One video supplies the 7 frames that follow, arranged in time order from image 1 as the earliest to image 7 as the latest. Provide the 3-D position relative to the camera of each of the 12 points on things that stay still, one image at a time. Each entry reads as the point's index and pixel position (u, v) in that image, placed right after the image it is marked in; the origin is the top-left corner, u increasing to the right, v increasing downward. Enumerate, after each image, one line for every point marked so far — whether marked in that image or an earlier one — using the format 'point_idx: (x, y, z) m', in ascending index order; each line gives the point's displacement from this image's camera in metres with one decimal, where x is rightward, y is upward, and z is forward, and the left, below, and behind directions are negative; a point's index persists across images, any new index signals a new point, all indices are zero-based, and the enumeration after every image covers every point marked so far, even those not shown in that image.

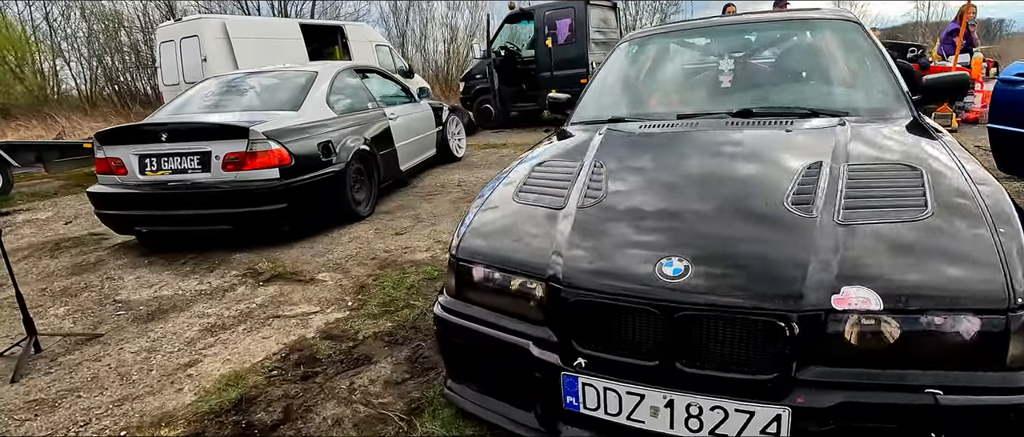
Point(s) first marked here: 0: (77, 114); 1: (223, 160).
0: (-13.3, +3.2, +16.2) m
1: (-2.4, +0.5, +4.4) m
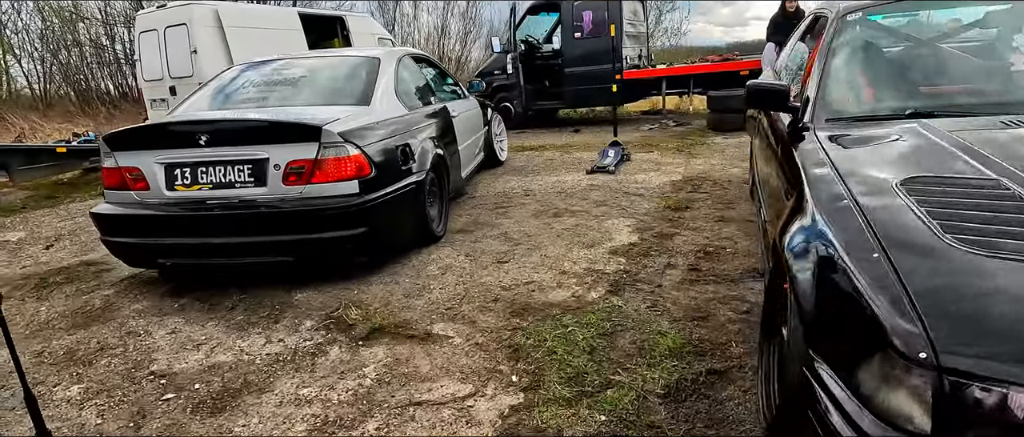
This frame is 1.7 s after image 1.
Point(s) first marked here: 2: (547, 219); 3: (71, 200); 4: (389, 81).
0: (-13.0, +2.8, +14.5) m
1: (-1.4, +0.3, +3.3) m
2: (+0.3, 0.0, +4.8) m
3: (-6.3, +0.3, +7.5) m
4: (-1.0, +1.2, +4.6) m
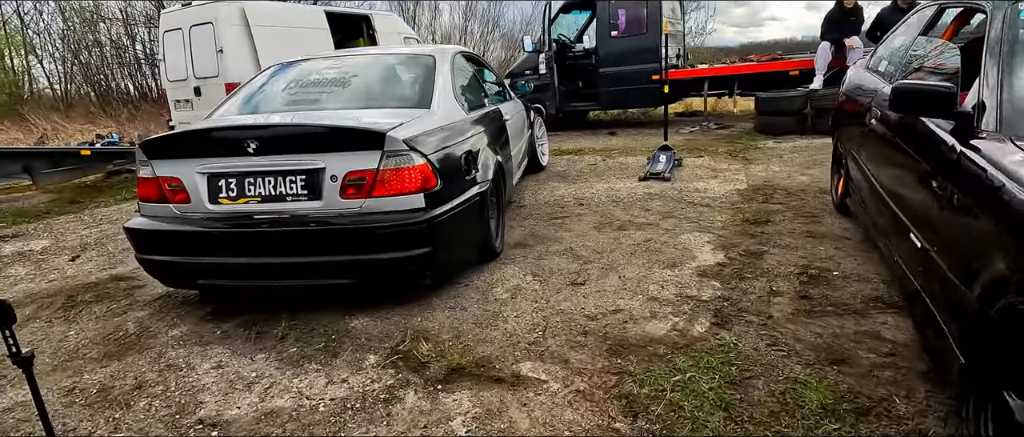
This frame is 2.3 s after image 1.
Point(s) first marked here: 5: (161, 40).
0: (-12.3, +2.8, +14.3) m
1: (-0.9, +0.2, +2.9) m
2: (+0.8, -0.1, +4.4) m
3: (-5.7, +0.2, +7.2) m
4: (-0.5, +1.1, +4.2) m
5: (-6.7, +3.4, +10.1) m
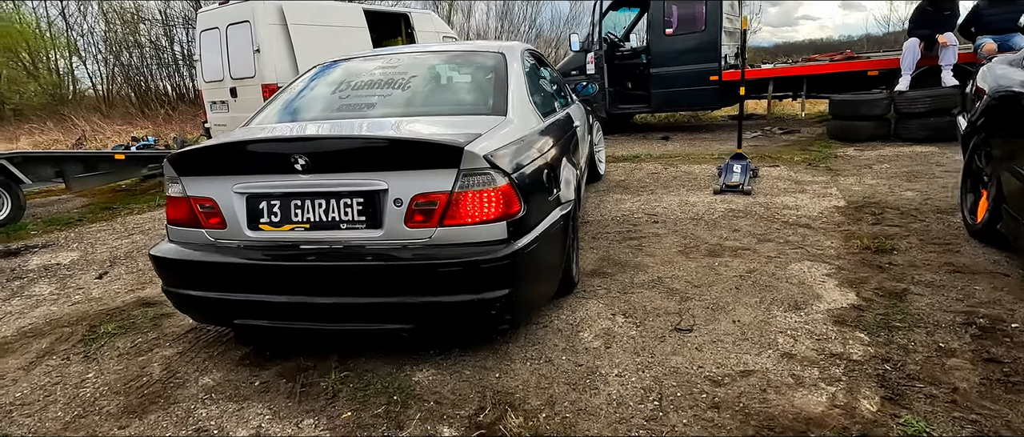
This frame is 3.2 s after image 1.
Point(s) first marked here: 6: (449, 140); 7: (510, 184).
0: (-11.2, +2.8, +14.3) m
1: (-0.5, +0.1, +2.4) m
2: (+1.4, -0.3, +3.8) m
3: (-5.0, +0.1, +6.9) m
4: (0.0, +0.9, +3.6) m
5: (-5.9, +3.3, +9.9) m
6: (-0.3, +0.4, +2.4) m
7: (0.0, +0.2, +2.5) m
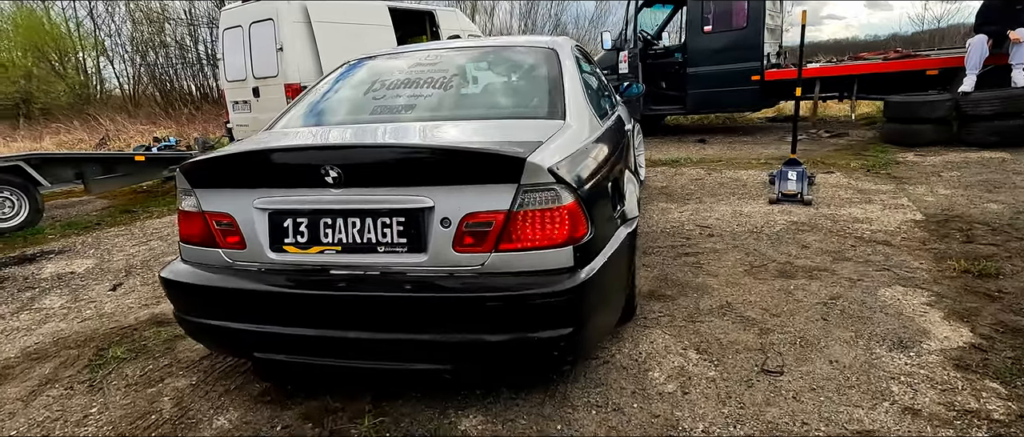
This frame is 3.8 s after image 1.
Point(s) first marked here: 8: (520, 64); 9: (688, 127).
0: (-10.5, +2.8, +14.3) m
1: (-0.2, 0.0, +2.0) m
2: (+1.7, -0.4, +3.3) m
3: (-4.6, +0.1, +6.7) m
4: (+0.3, +0.8, +3.2) m
5: (-5.3, +3.3, +9.7) m
6: (0.0, +0.3, +2.0) m
7: (+0.3, +0.1, +2.1) m
8: (0.0, +1.0, +3.4) m
9: (+3.7, +1.9, +11.0) m
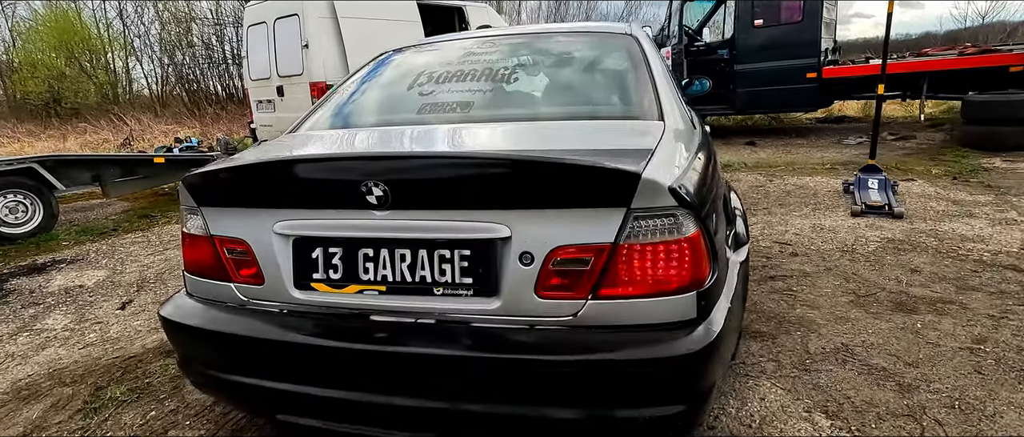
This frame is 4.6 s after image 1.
0: (-9.8, +2.8, +14.2) m
1: (+0.1, -0.1, +1.5) m
2: (+2.0, -0.5, +2.8) m
3: (-4.1, 0.0, +6.3) m
4: (+0.7, +0.7, +2.7) m
5: (-4.7, +3.2, +9.3) m
6: (+0.3, +0.2, +1.5) m
7: (+0.5, 0.0, +1.6) m
8: (+0.4, +0.9, +2.9) m
9: (+4.3, +1.8, +10.4) m
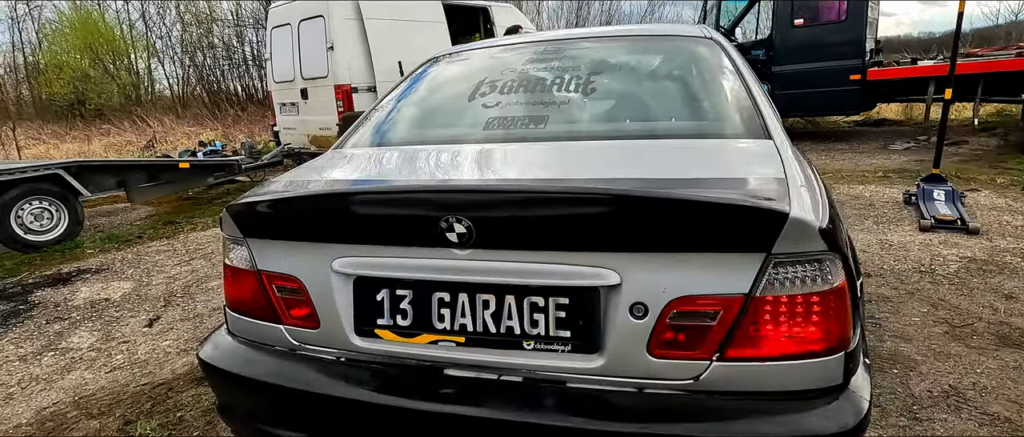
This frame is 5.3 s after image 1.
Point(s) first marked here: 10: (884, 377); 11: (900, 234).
0: (-9.1, +2.7, +14.2) m
1: (+0.3, -0.2, +1.3) m
2: (+2.3, -0.6, +2.5) m
3: (-3.7, -0.1, +6.2) m
4: (+1.0, +0.6, +2.4) m
5: (-4.2, +3.2, +9.2) m
6: (+0.5, +0.1, +1.2) m
7: (+0.8, -0.1, +1.3) m
8: (+0.7, +0.8, +2.6) m
9: (+4.8, +1.6, +10.0) m
10: (+1.7, -0.7, +2.4) m
11: (+3.0, -0.1, +4.2) m
